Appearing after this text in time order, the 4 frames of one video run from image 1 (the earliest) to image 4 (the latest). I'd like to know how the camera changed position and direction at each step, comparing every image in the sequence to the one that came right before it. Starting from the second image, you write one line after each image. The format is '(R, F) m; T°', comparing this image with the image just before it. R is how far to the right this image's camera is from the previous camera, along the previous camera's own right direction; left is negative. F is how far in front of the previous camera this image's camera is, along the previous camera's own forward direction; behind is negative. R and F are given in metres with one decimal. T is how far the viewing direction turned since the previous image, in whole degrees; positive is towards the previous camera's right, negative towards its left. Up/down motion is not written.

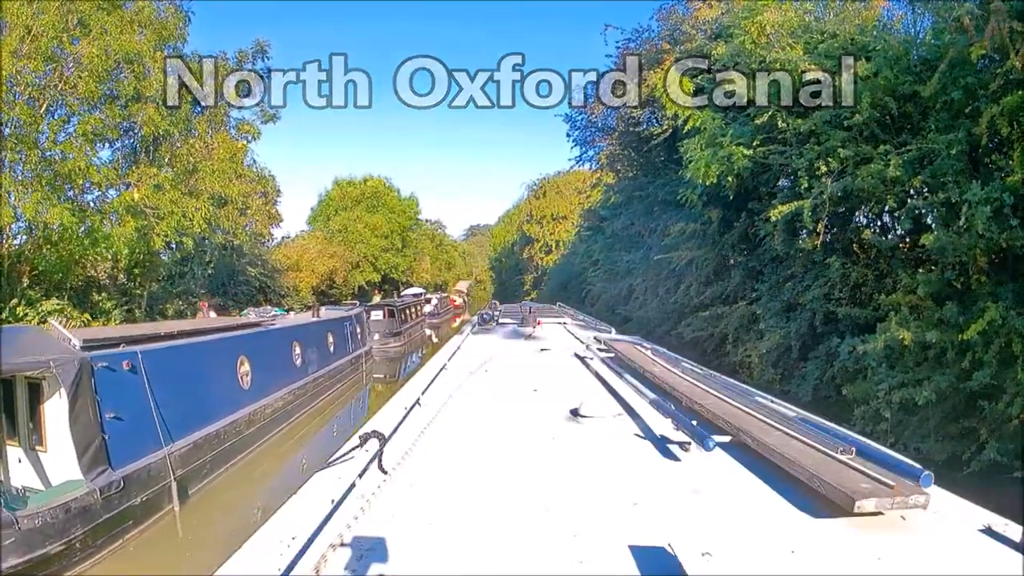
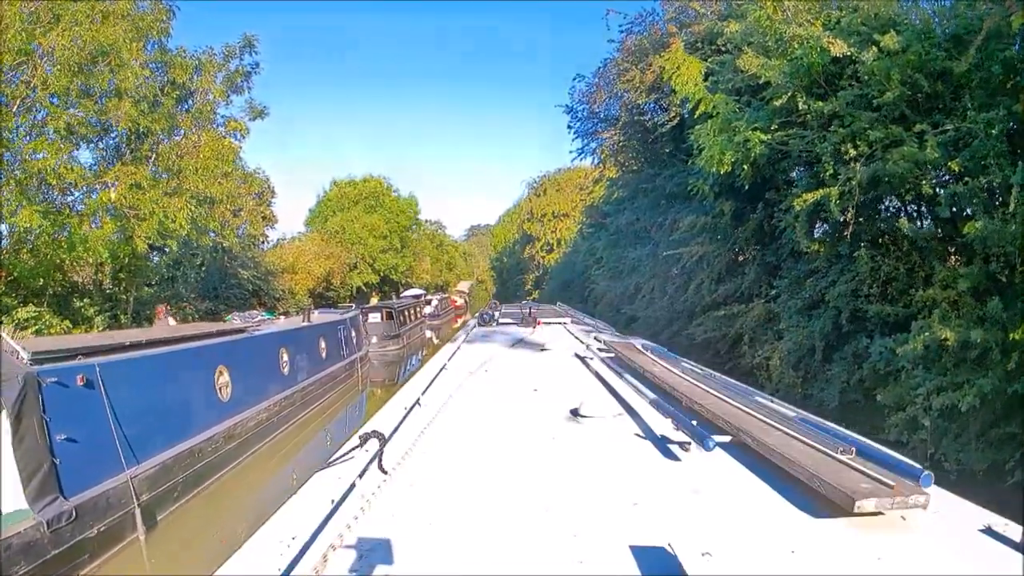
(0.0, +0.6) m; 0°
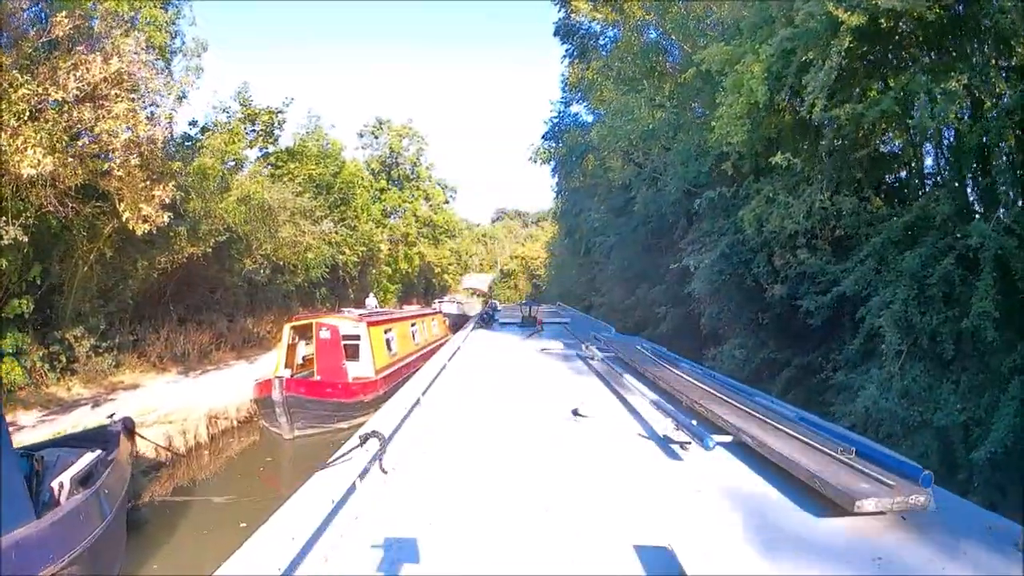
(0.0, +1.0) m; 0°
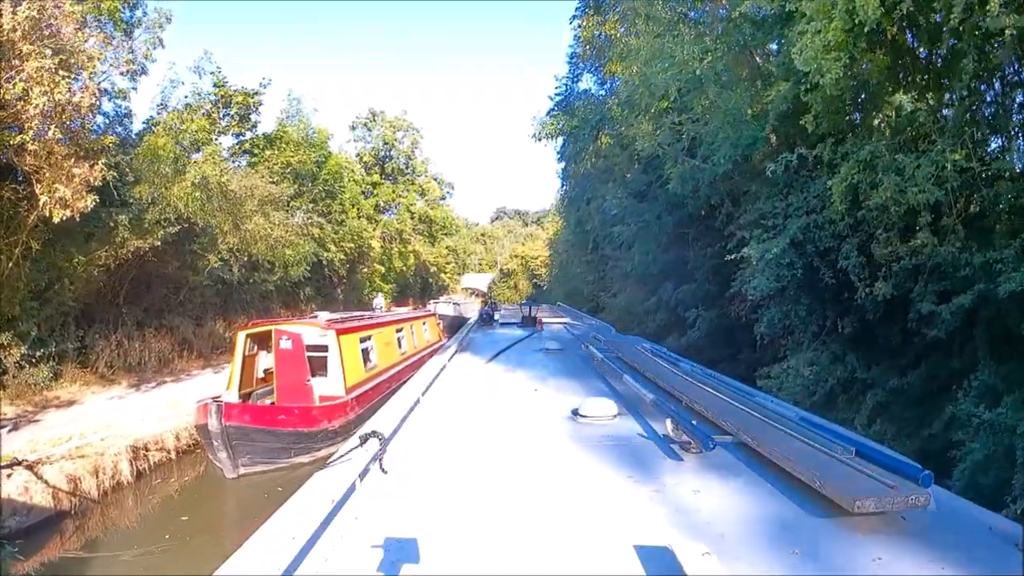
(0.0, +1.6) m; 0°
